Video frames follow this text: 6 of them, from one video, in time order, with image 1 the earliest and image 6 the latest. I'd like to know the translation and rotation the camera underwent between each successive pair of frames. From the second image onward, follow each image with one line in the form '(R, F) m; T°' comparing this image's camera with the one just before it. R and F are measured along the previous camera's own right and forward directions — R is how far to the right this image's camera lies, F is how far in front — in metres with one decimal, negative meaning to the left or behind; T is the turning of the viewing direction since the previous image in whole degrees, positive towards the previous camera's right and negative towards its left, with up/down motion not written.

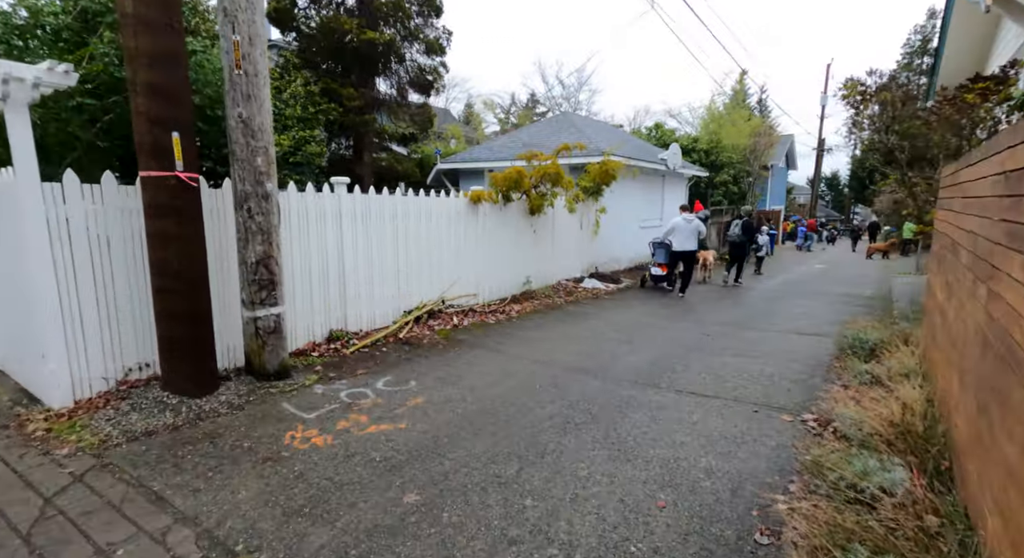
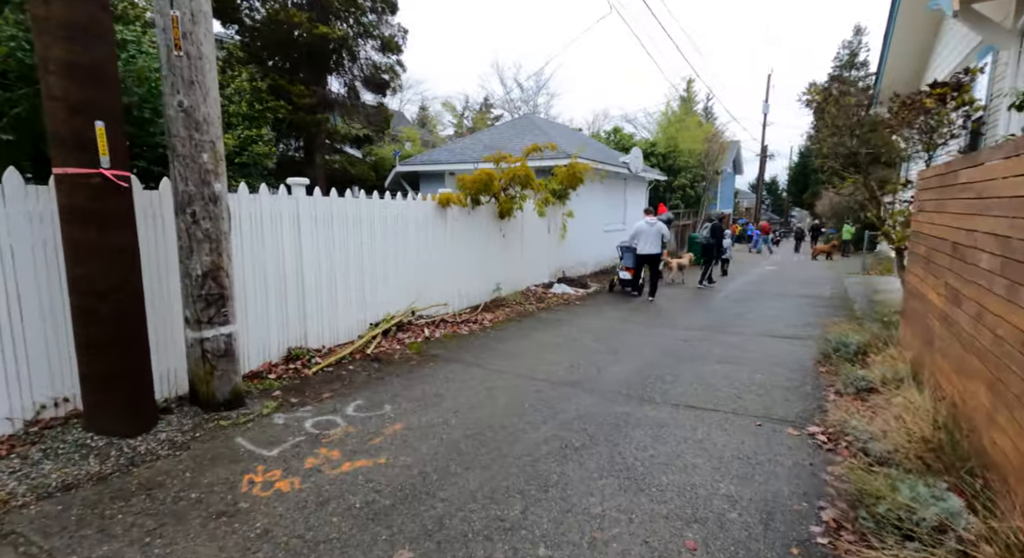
(-0.2, +0.4) m; +5°
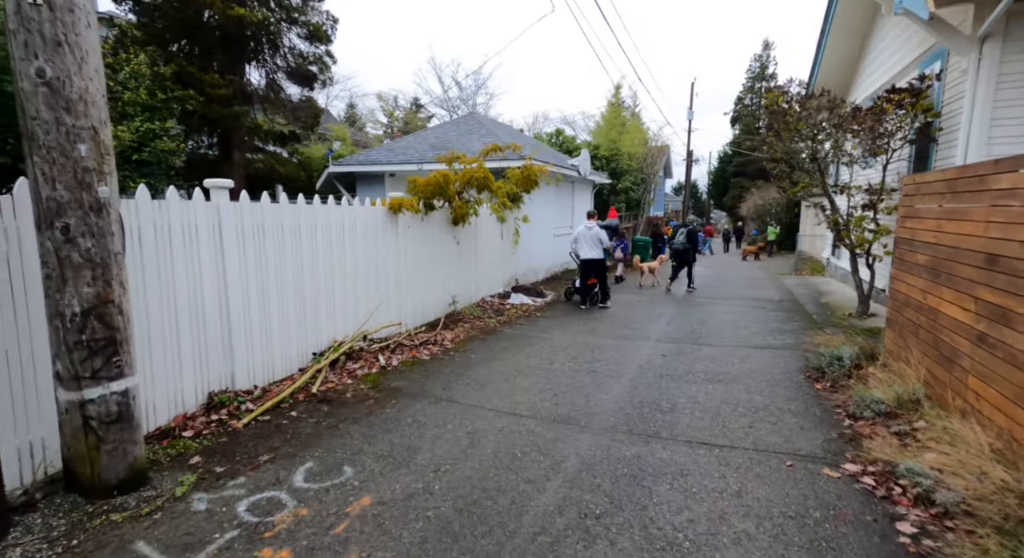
(-0.4, +0.8) m; +8°
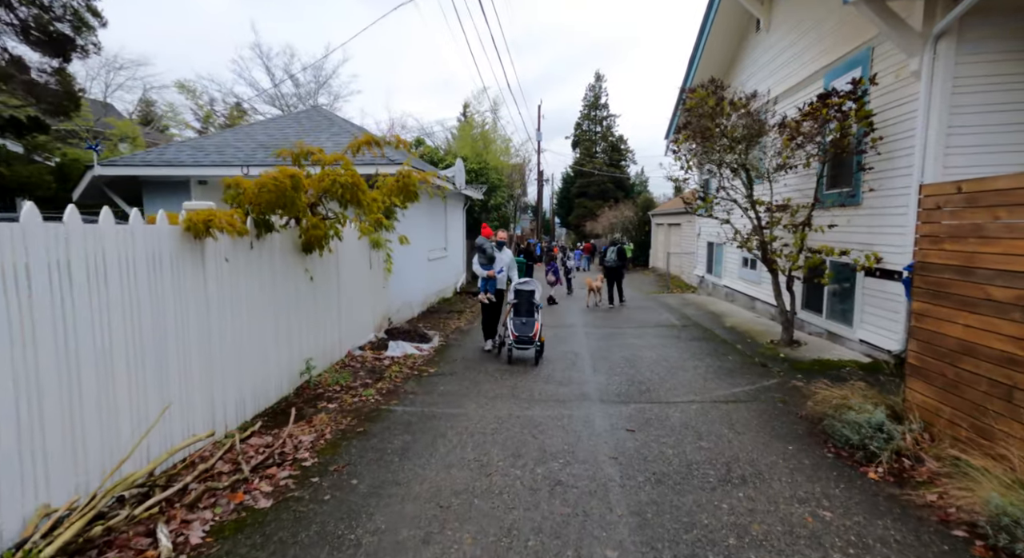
(-0.4, +2.3) m; +17°
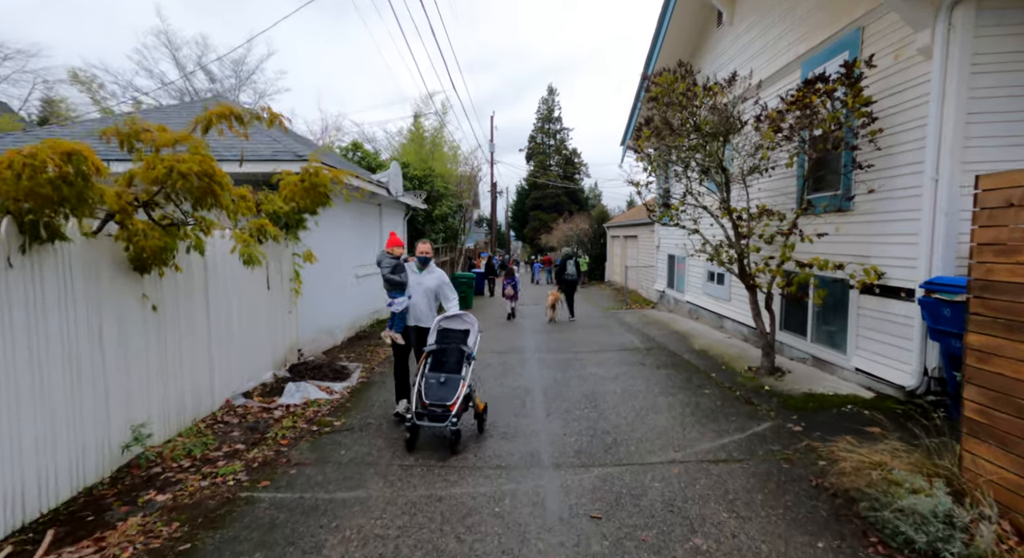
(+0.3, +1.4) m; +5°
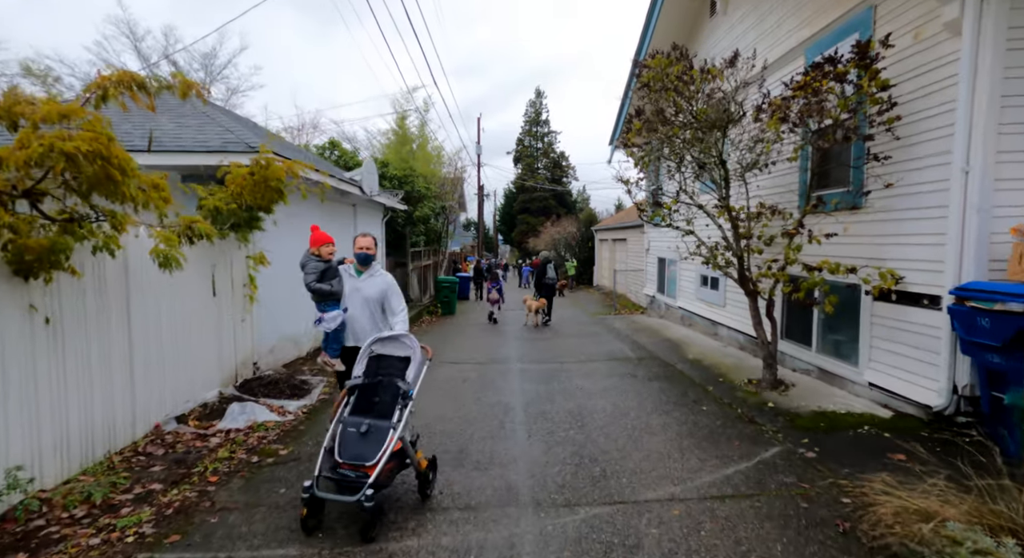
(+0.1, +0.6) m; +1°
